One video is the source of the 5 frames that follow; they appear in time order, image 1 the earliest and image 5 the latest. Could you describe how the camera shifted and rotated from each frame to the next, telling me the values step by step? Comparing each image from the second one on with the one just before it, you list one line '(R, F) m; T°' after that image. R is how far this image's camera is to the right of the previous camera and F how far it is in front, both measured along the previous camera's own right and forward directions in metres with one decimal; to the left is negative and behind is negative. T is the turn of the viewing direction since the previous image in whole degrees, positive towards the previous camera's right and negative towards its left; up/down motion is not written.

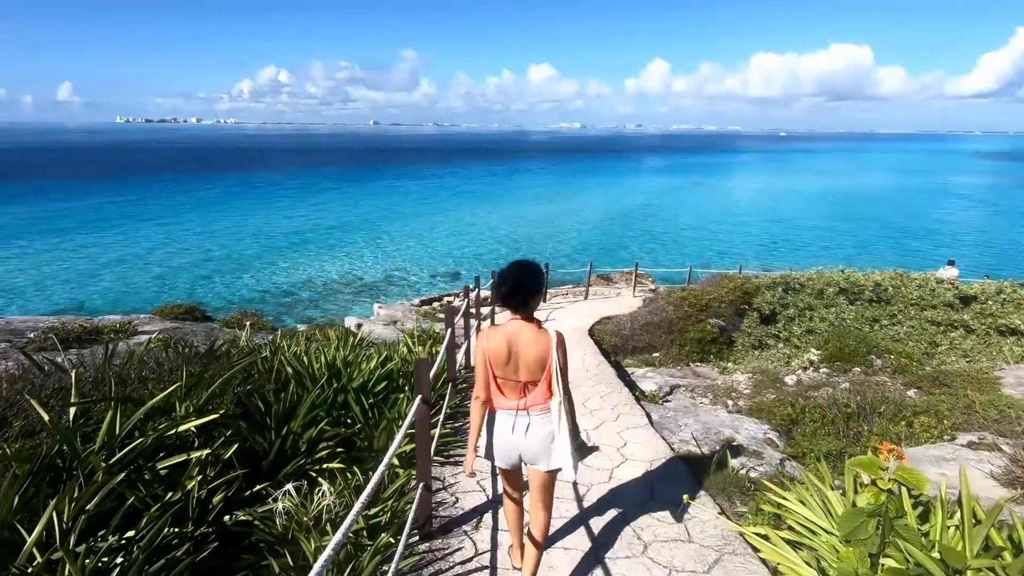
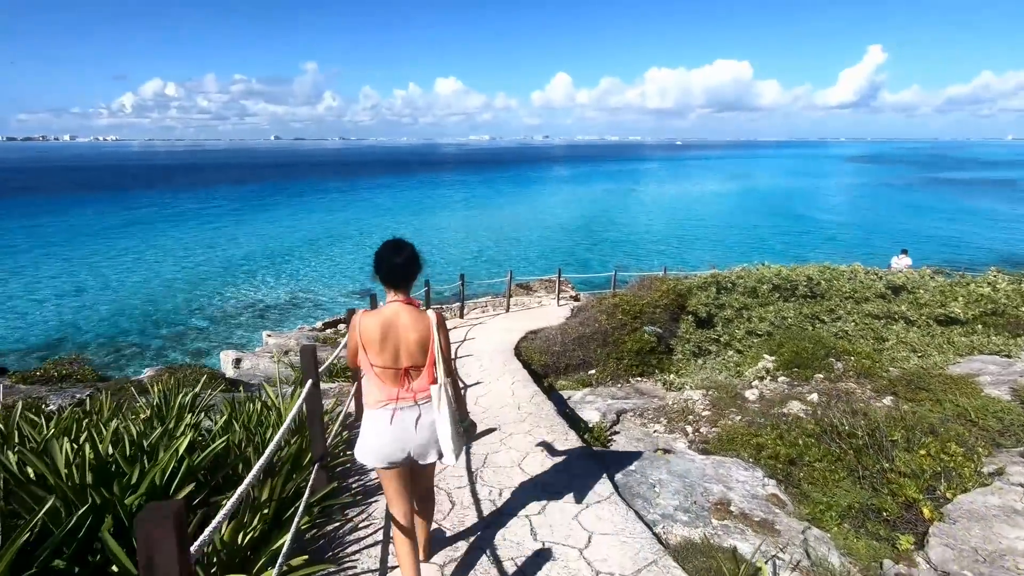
(+0.2, +1.7) m; +8°
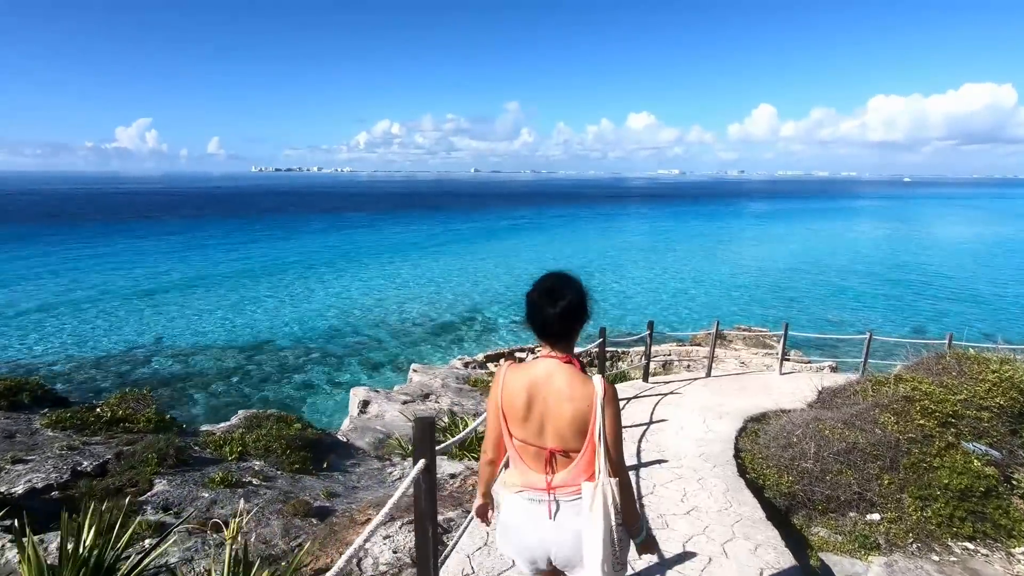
(-0.5, +3.2) m; -18°
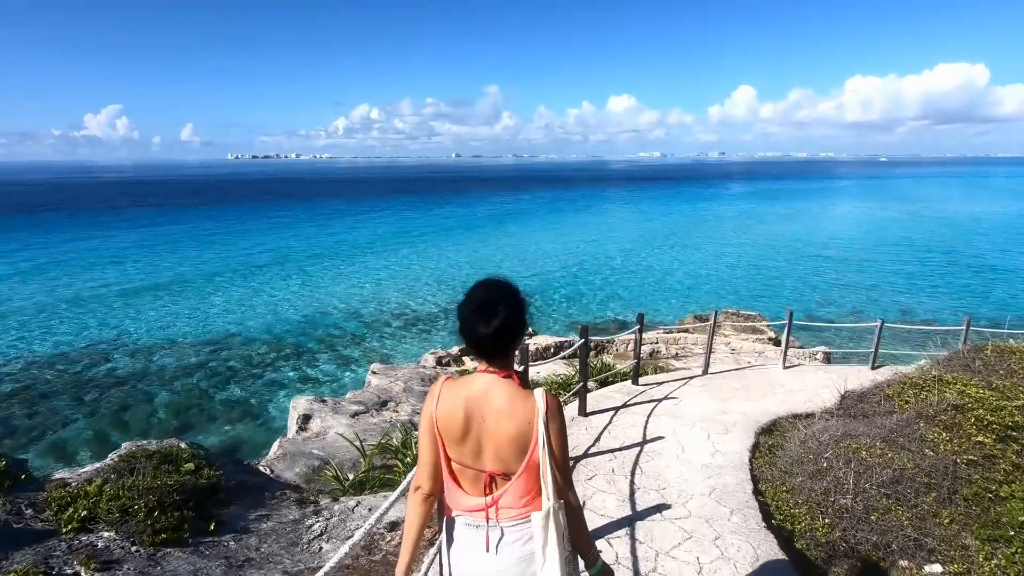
(+0.3, +1.5) m; +2°
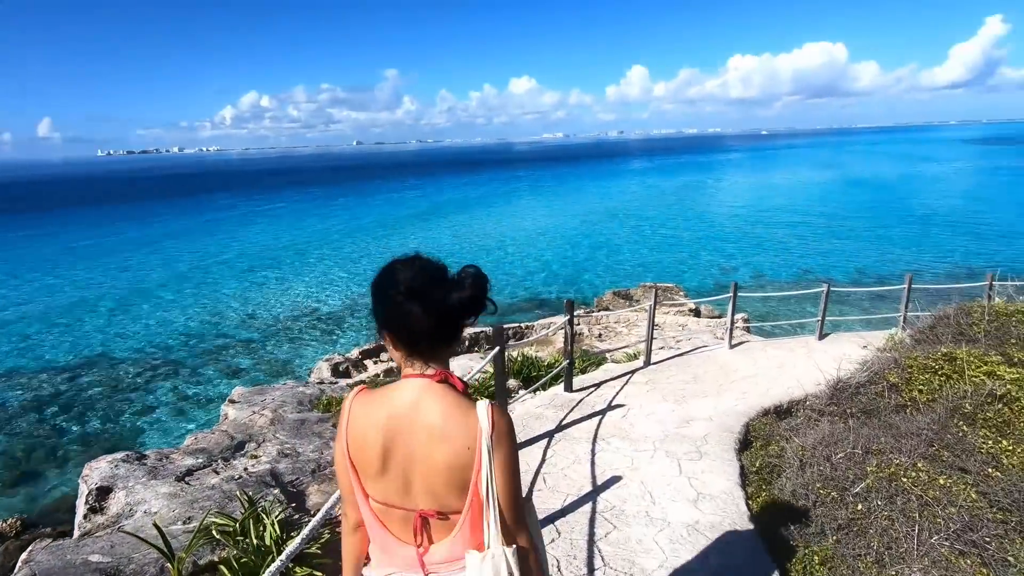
(+0.3, +2.1) m; +9°
